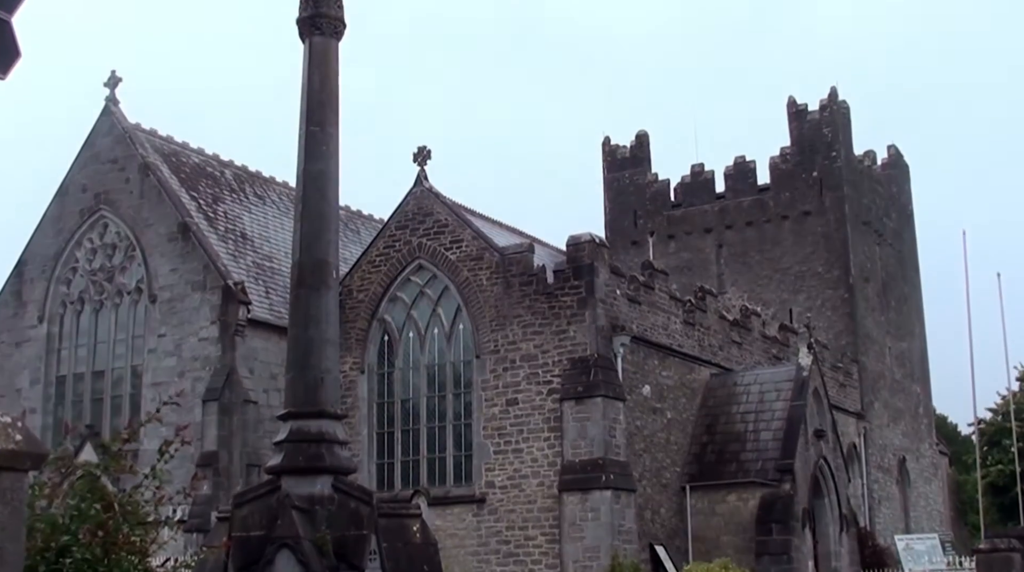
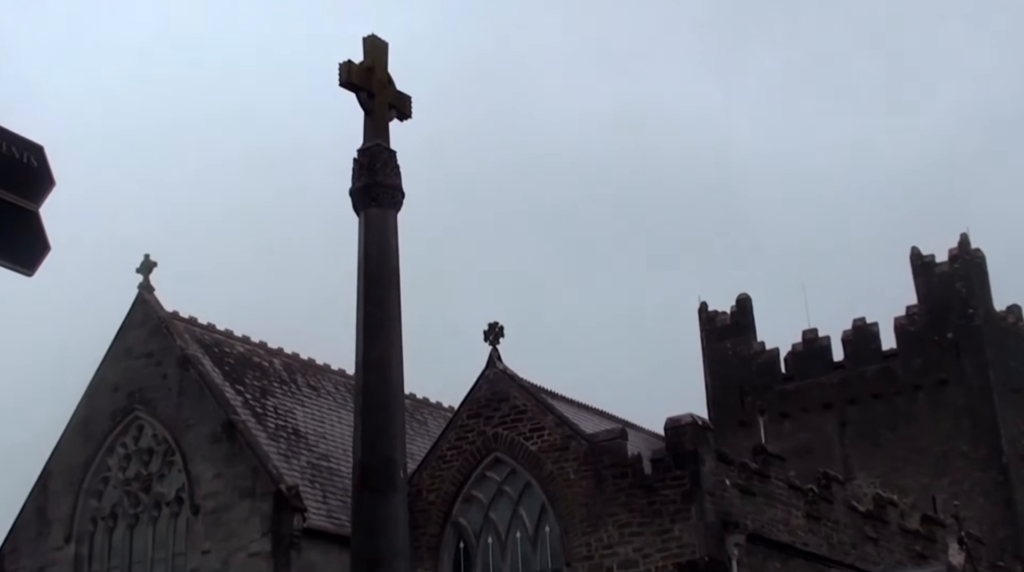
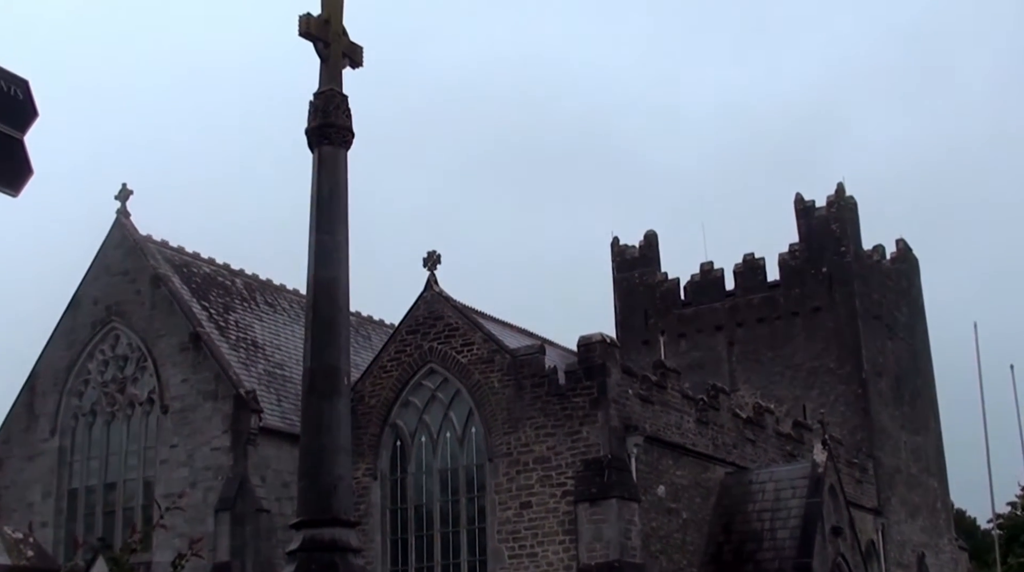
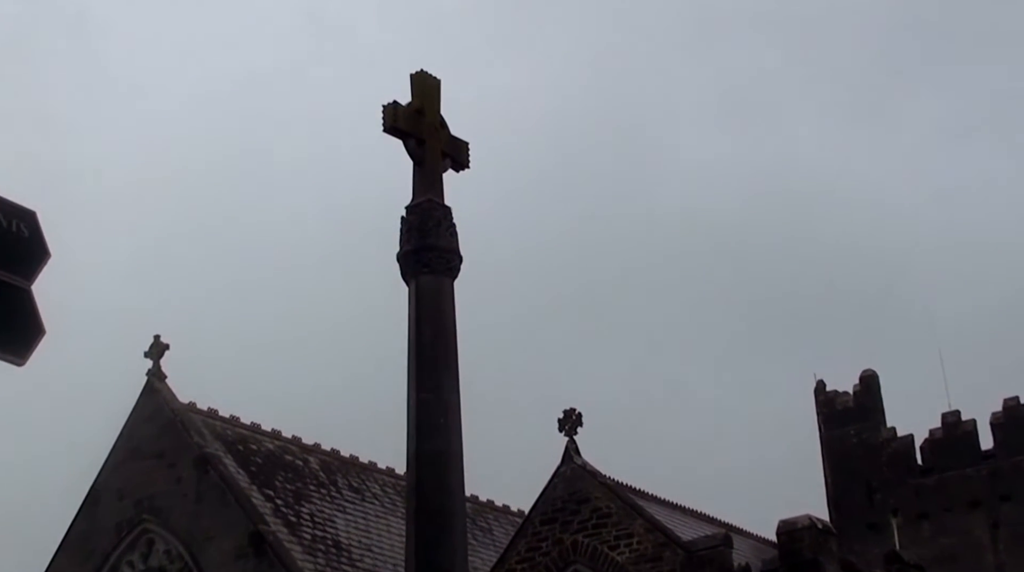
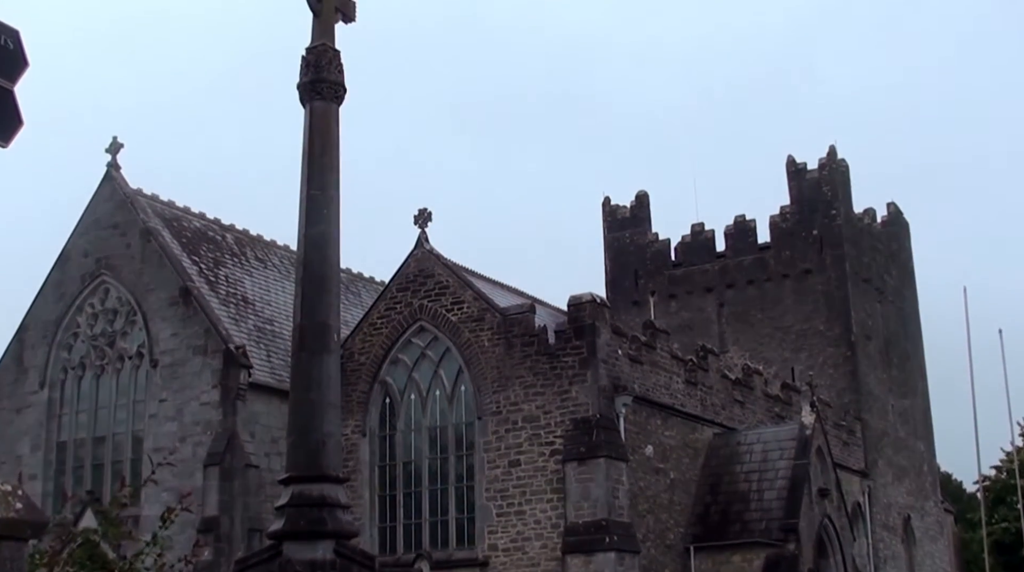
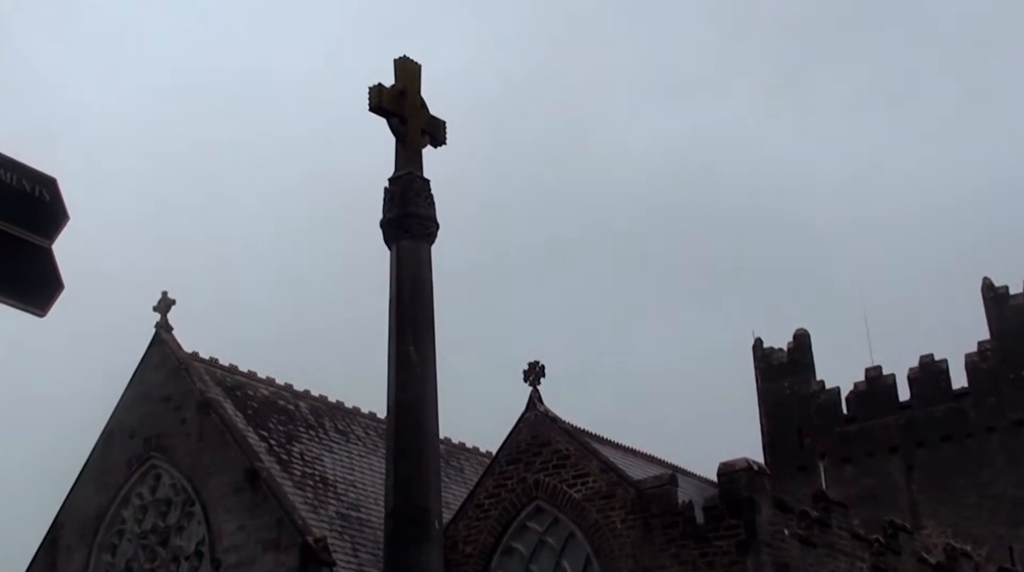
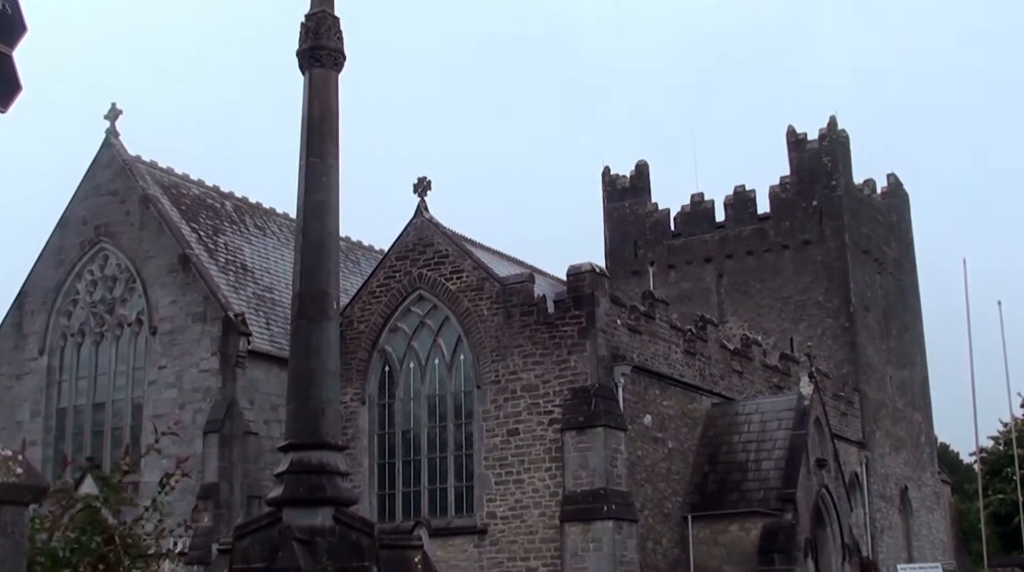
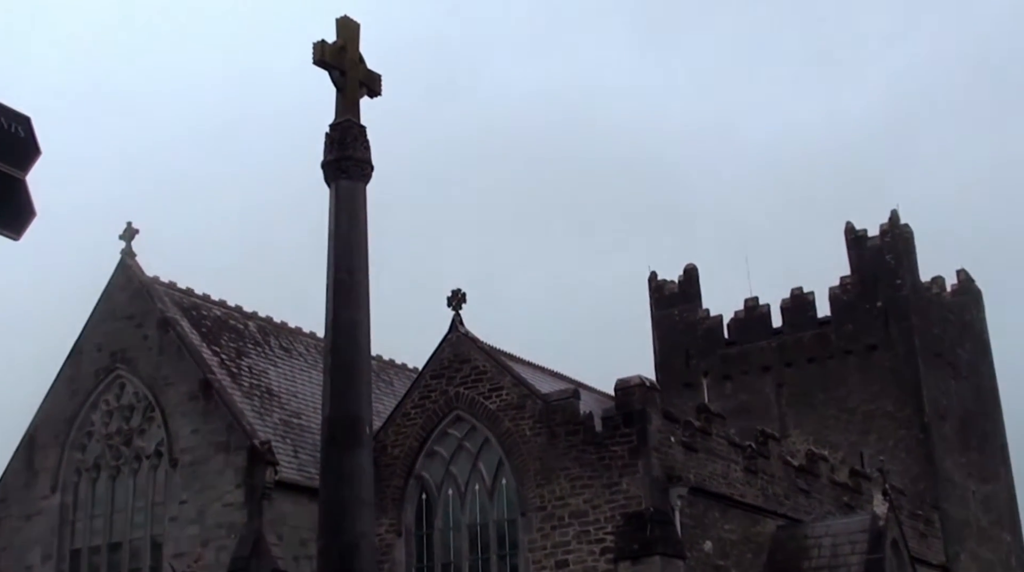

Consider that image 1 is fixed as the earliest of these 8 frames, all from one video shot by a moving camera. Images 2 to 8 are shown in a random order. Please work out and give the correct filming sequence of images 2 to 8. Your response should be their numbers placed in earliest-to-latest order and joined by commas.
7, 5, 3, 8, 2, 6, 4
